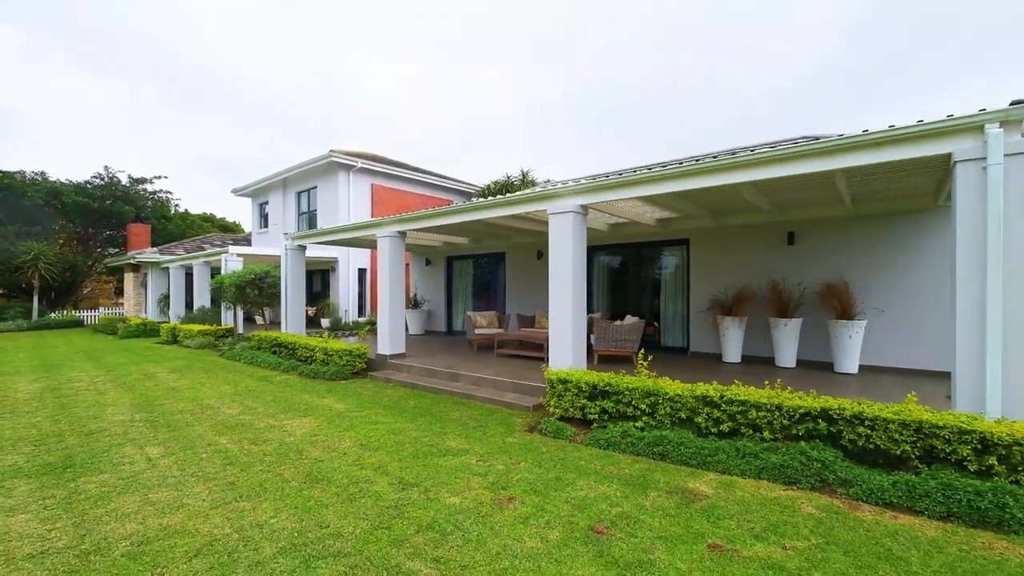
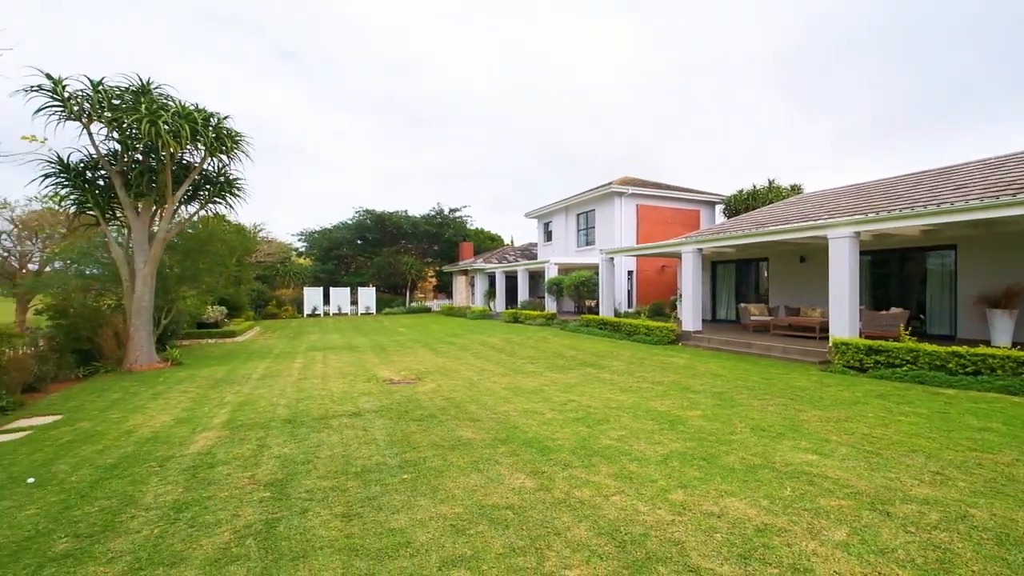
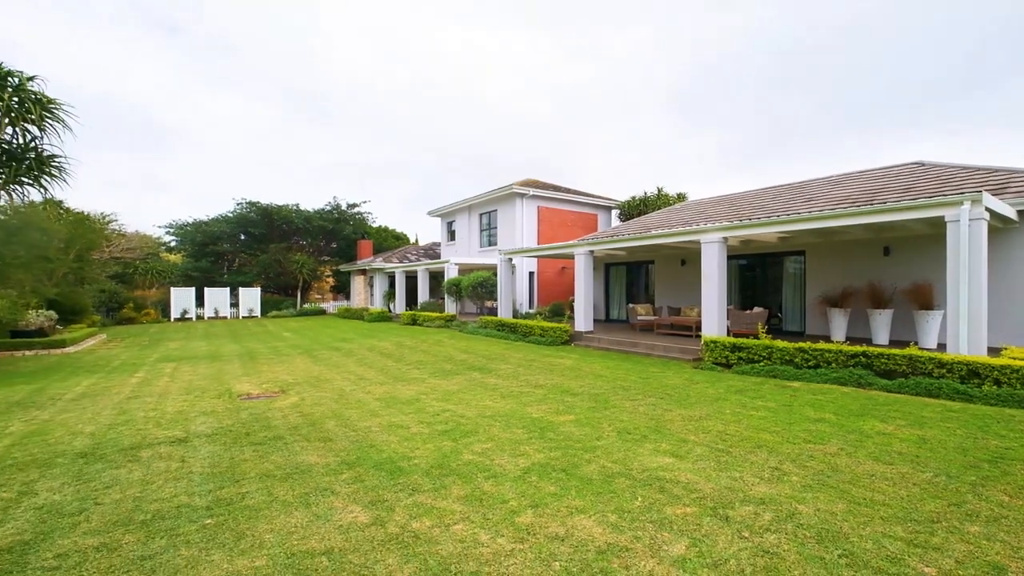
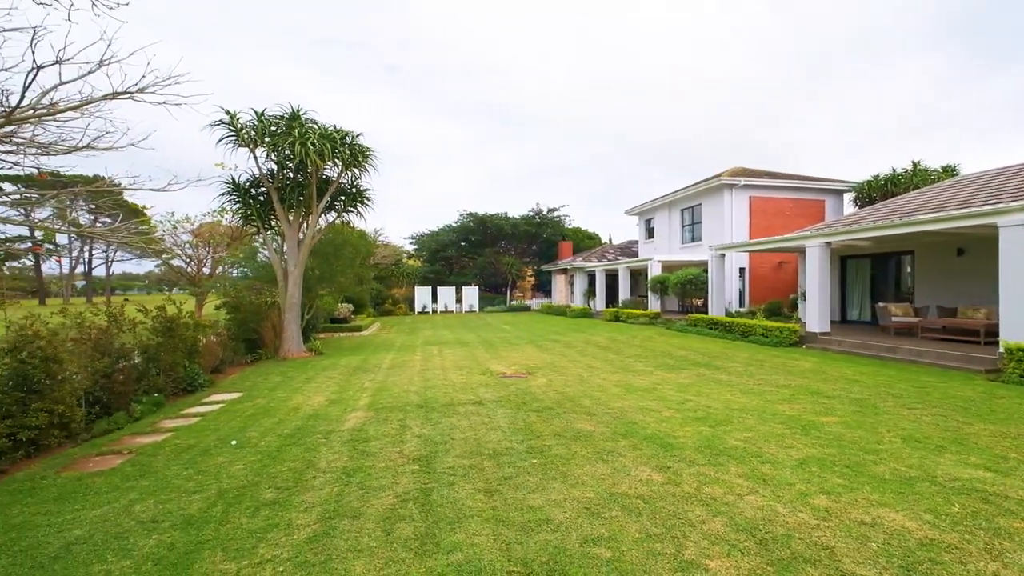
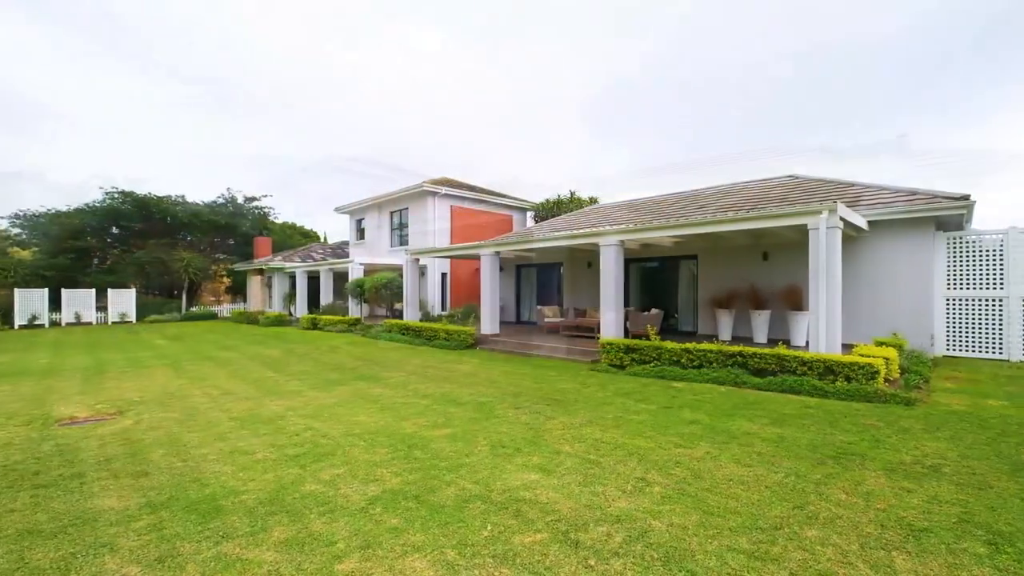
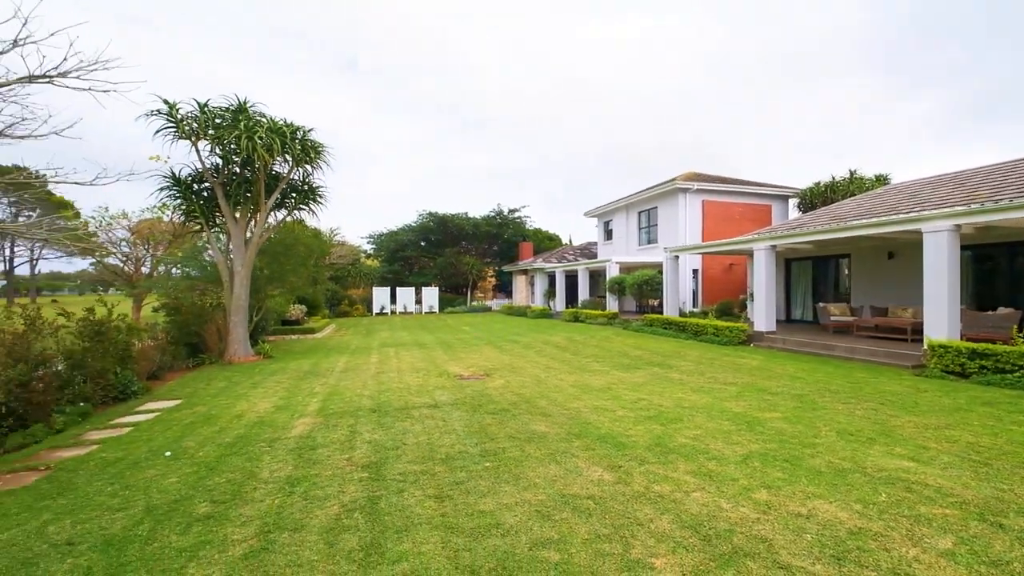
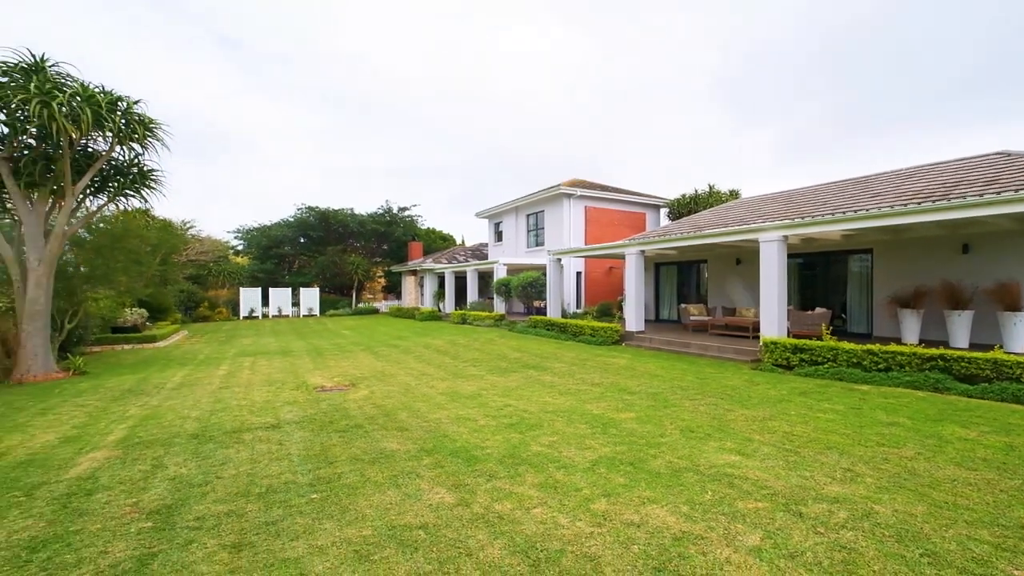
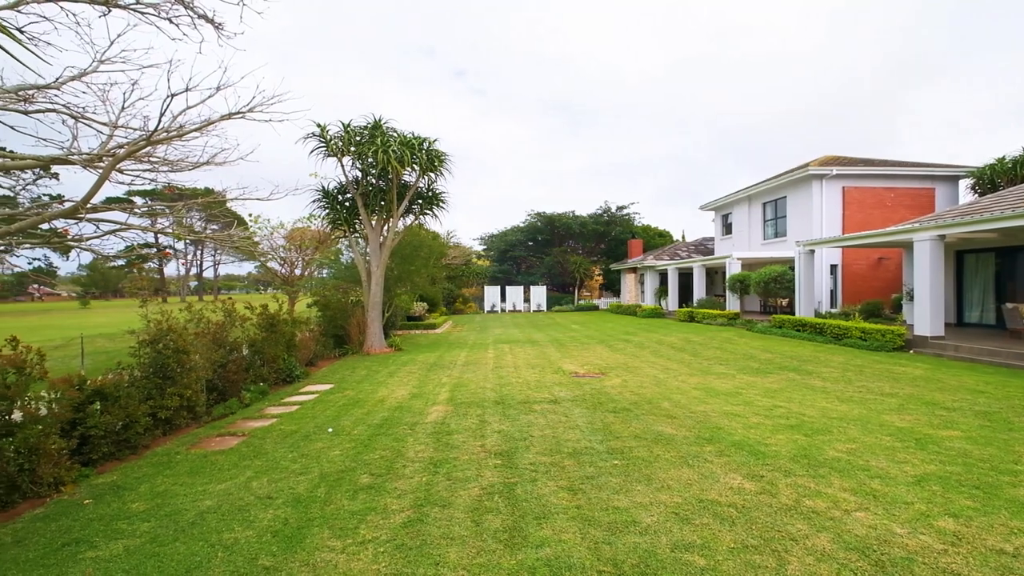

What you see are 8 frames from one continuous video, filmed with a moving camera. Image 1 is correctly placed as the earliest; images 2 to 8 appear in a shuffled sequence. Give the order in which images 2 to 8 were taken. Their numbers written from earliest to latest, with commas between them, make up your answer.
5, 3, 7, 2, 6, 4, 8
